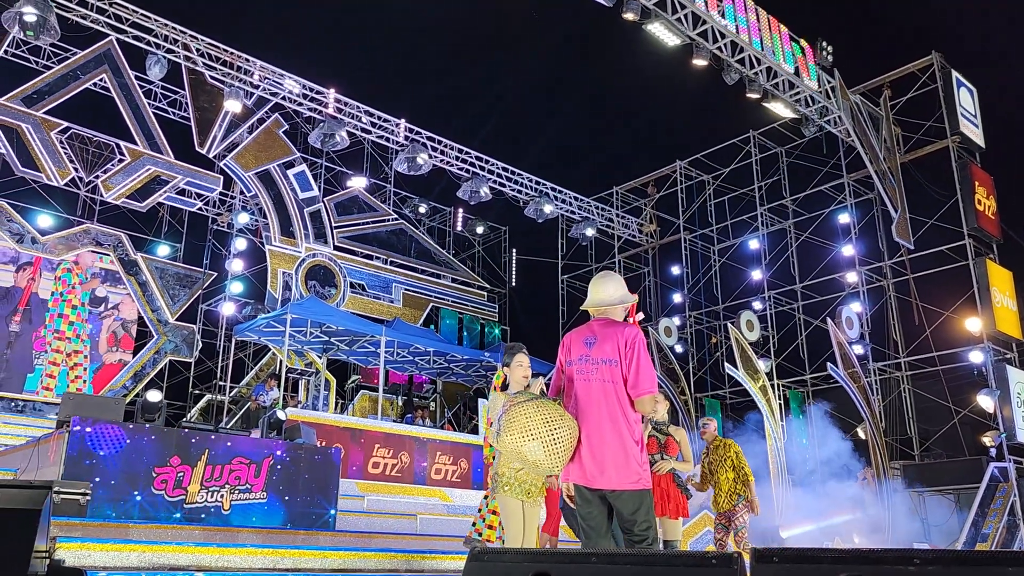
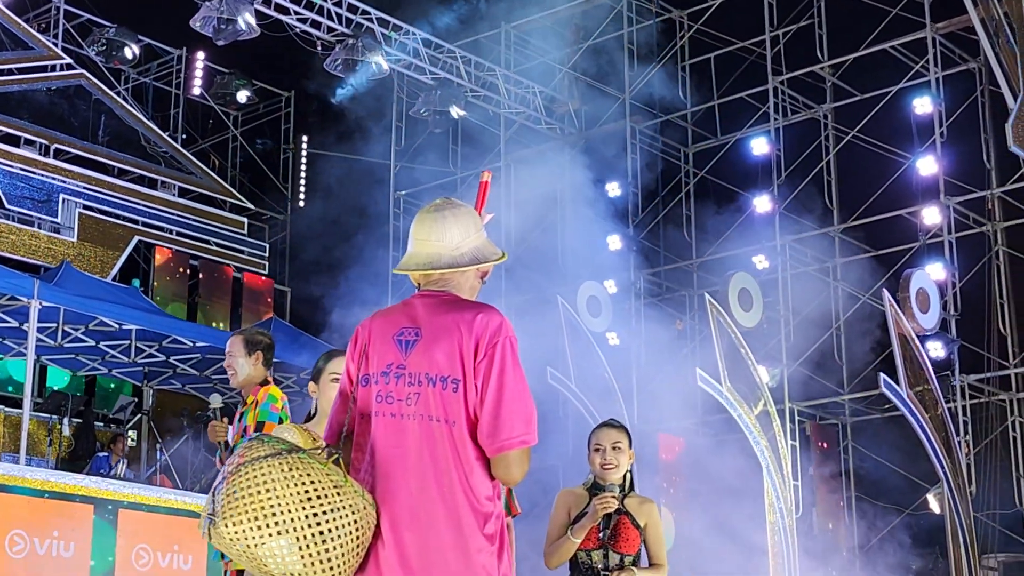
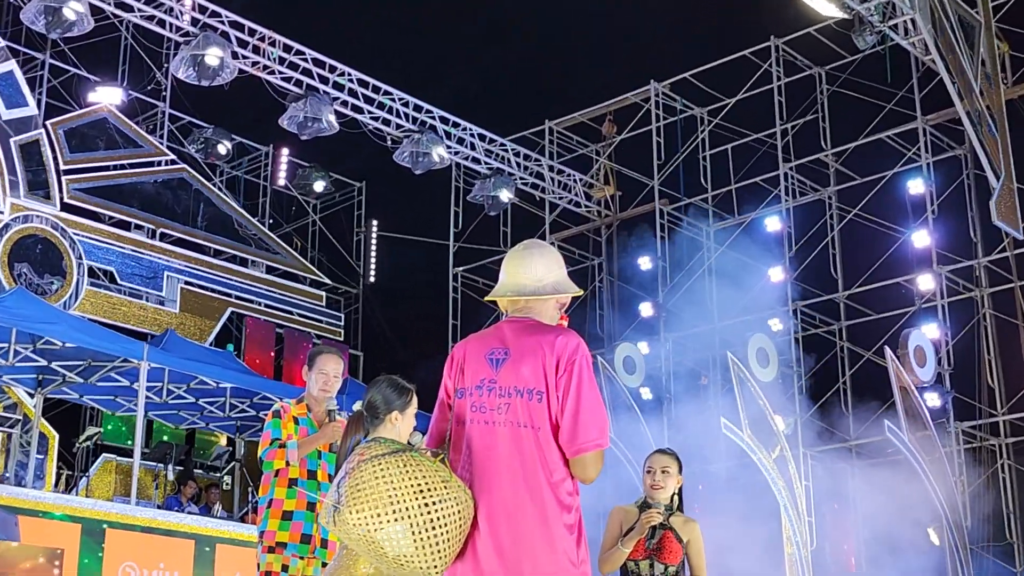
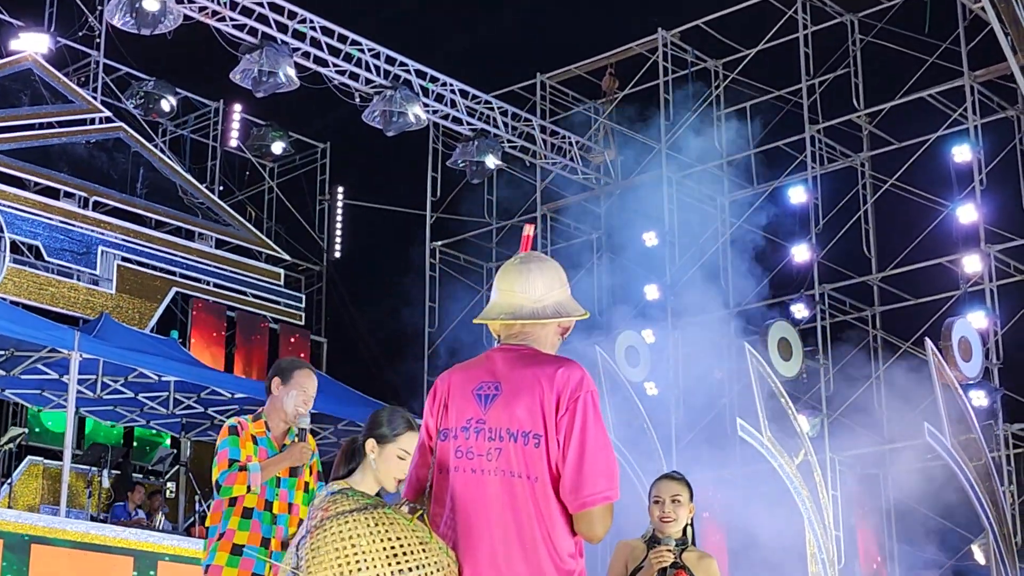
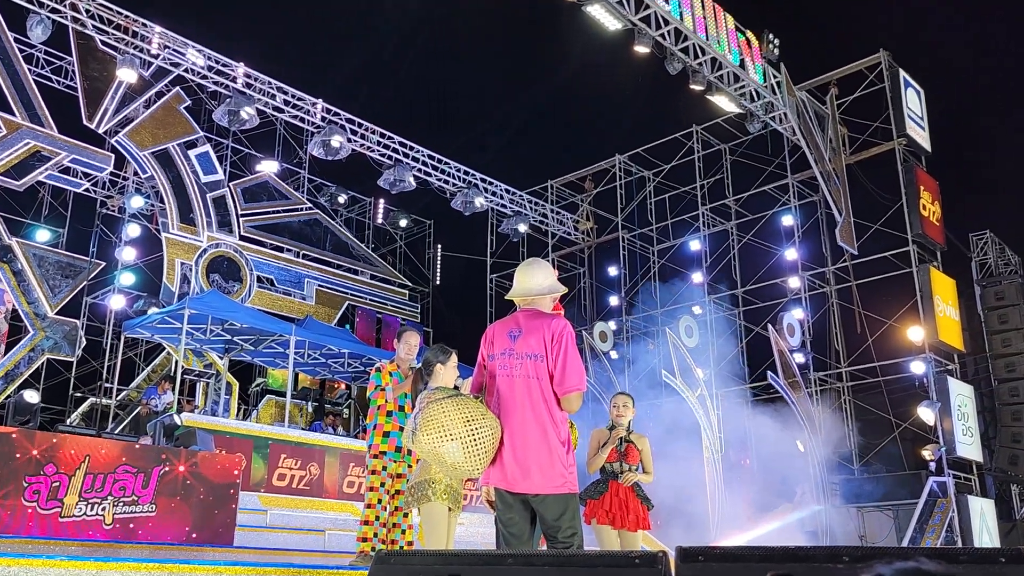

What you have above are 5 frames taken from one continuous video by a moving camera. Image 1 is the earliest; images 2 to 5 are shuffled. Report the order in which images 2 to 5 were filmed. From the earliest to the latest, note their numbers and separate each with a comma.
5, 3, 4, 2
